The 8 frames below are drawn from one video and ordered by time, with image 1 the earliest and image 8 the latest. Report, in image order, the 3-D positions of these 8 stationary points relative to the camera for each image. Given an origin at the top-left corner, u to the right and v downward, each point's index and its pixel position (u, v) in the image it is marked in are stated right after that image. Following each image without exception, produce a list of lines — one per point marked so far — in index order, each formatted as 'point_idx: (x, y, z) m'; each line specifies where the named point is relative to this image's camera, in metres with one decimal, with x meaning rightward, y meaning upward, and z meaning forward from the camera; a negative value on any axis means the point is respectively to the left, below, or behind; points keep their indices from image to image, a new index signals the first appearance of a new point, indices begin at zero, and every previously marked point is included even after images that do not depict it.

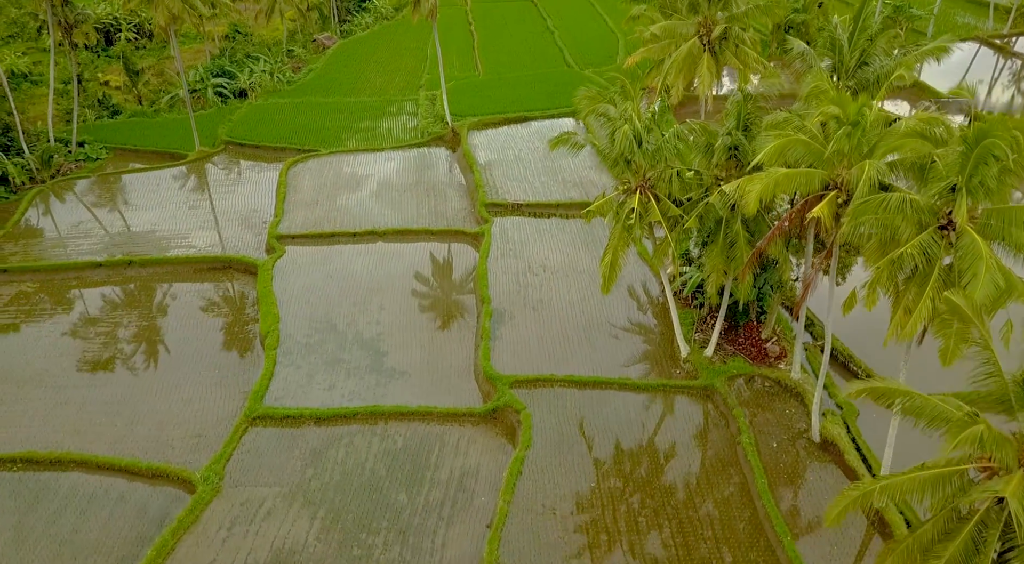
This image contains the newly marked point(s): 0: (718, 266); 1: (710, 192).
0: (+3.9, +0.3, +14.1) m
1: (+3.7, +1.7, +14.0) m
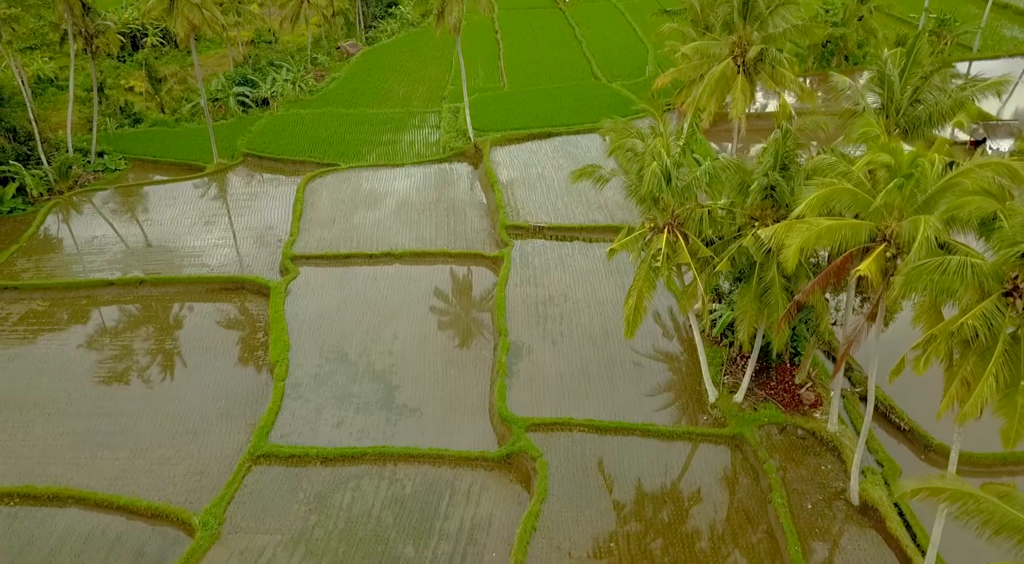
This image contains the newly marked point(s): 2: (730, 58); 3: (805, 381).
0: (+4.2, -0.5, +13.1) m
1: (+4.1, +0.9, +13.0) m
2: (+5.7, +5.9, +19.4) m
3: (+6.2, -2.1, +15.6) m
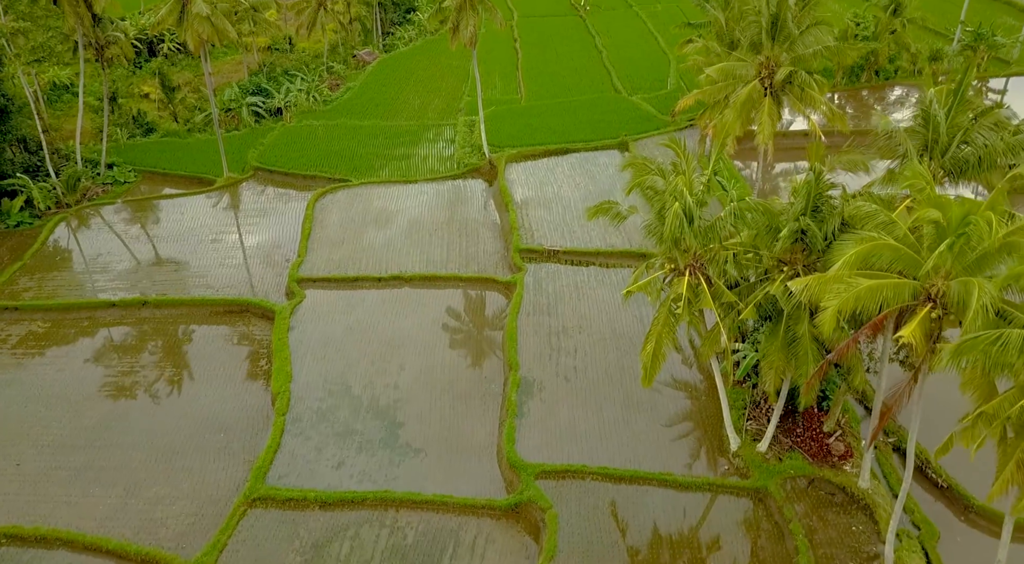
0: (+4.4, -1.3, +12.2) m
1: (+4.3, +0.1, +12.1) m
2: (+6.1, +5.0, +18.4) m
3: (+6.4, -2.9, +14.6) m
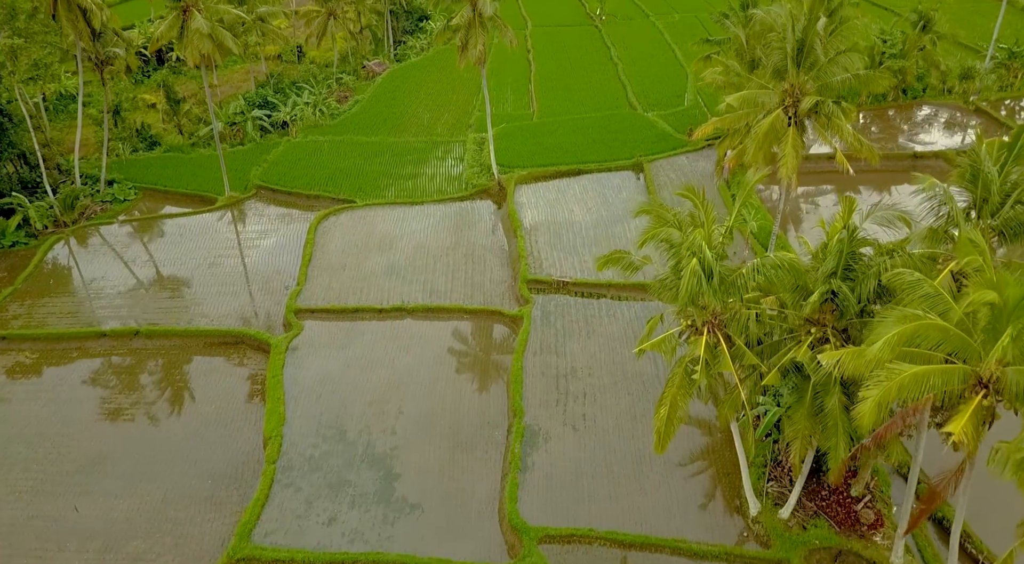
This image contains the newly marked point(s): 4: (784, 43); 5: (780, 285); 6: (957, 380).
0: (+4.4, -2.3, +11.1) m
1: (+4.3, -0.9, +11.0) m
2: (+6.3, +4.1, +17.3) m
3: (+6.4, -3.9, +13.5) m
4: (+6.3, +5.6, +17.2) m
5: (+4.0, 0.0, +11.0) m
6: (+4.9, -1.1, +8.1) m
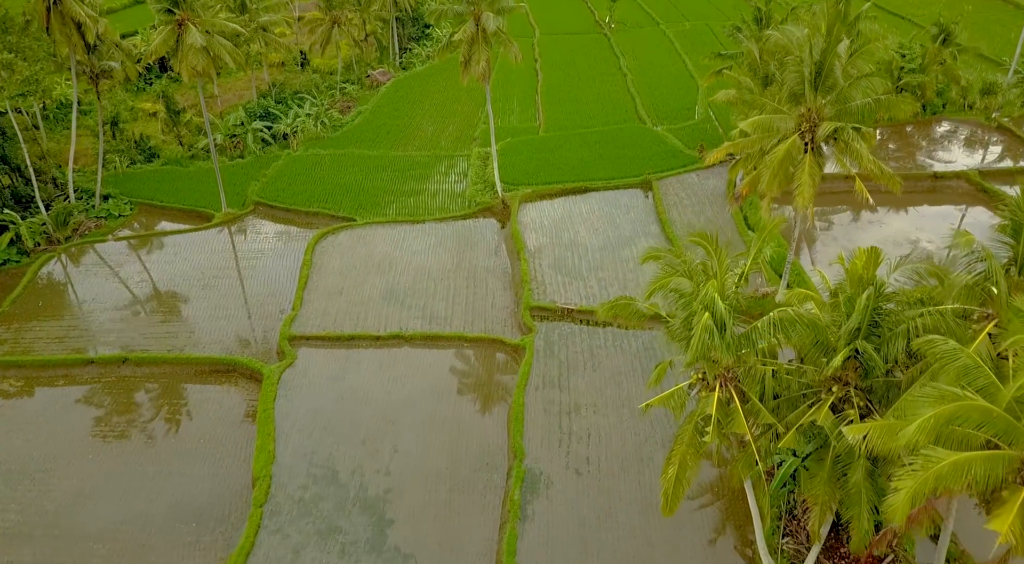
0: (+4.3, -3.0, +10.3) m
1: (+4.2, -1.6, +10.2) m
2: (+6.3, +3.3, +16.5) m
3: (+6.4, -4.7, +12.7) m
4: (+6.4, +4.8, +16.4) m
5: (+3.9, -0.8, +10.1) m
6: (+4.8, -1.9, +7.2) m
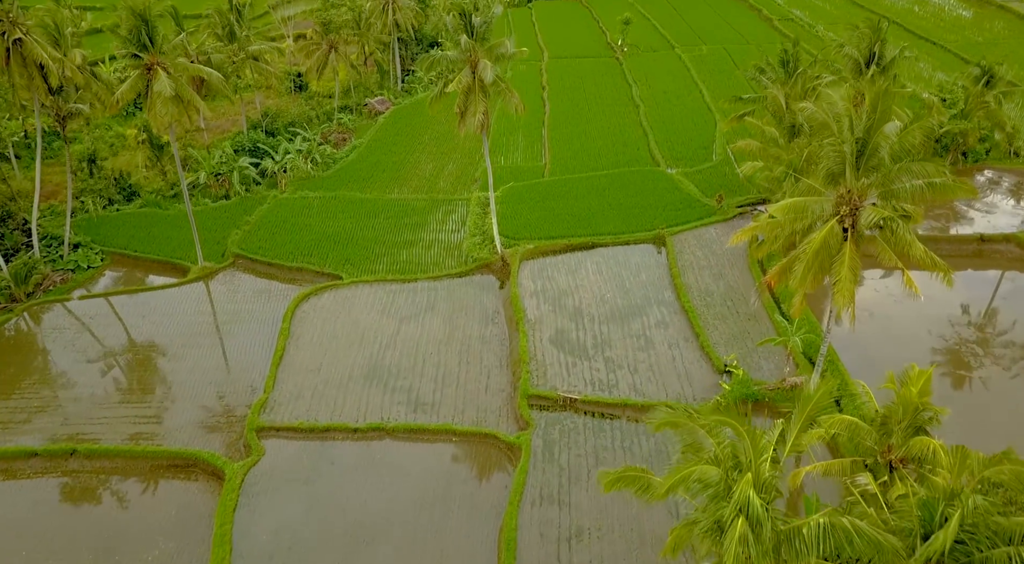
0: (+4.1, -5.1, +8.0) m
1: (+4.0, -3.7, +8.0) m
2: (+6.2, +1.2, +14.2) m
3: (+6.1, -6.7, +10.4) m
4: (+6.3, +2.7, +14.1) m
5: (+3.7, -2.8, +7.9) m
6: (+4.5, -3.9, +5.0) m
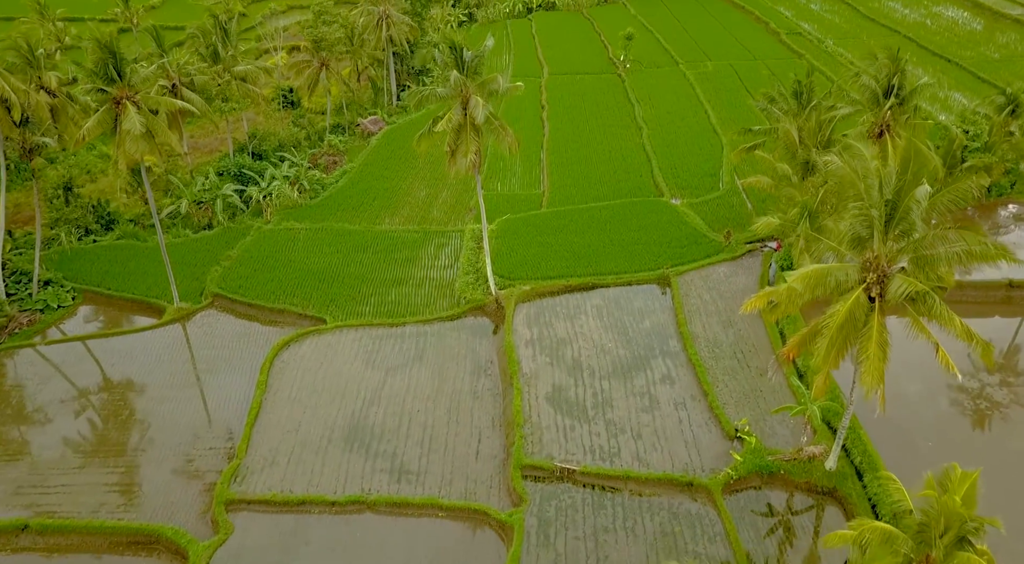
0: (+3.9, -6.4, +6.6) m
1: (+3.8, -5.0, +6.5) m
2: (+6.0, -0.1, +12.7) m
3: (+6.0, -8.0, +8.9) m
4: (+6.1, +1.4, +12.7) m
5: (+3.5, -4.1, +6.4) m
6: (+4.3, -5.2, +3.5) m
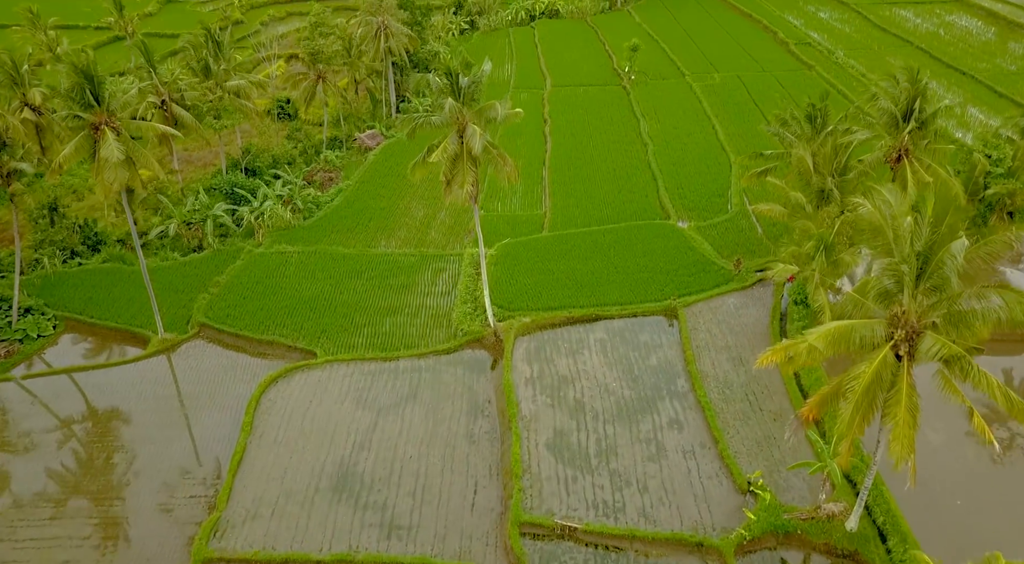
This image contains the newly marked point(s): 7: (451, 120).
0: (+3.8, -7.3, +5.5) m
1: (+3.7, -5.9, +5.5) m
2: (+6.0, -1.0, +11.7) m
3: (+5.9, -8.9, +7.9) m
4: (+6.1, +0.5, +11.6) m
5: (+3.4, -5.0, +5.4) m
6: (+4.2, -6.1, +2.5) m
7: (-1.4, +3.7, +17.0) m
